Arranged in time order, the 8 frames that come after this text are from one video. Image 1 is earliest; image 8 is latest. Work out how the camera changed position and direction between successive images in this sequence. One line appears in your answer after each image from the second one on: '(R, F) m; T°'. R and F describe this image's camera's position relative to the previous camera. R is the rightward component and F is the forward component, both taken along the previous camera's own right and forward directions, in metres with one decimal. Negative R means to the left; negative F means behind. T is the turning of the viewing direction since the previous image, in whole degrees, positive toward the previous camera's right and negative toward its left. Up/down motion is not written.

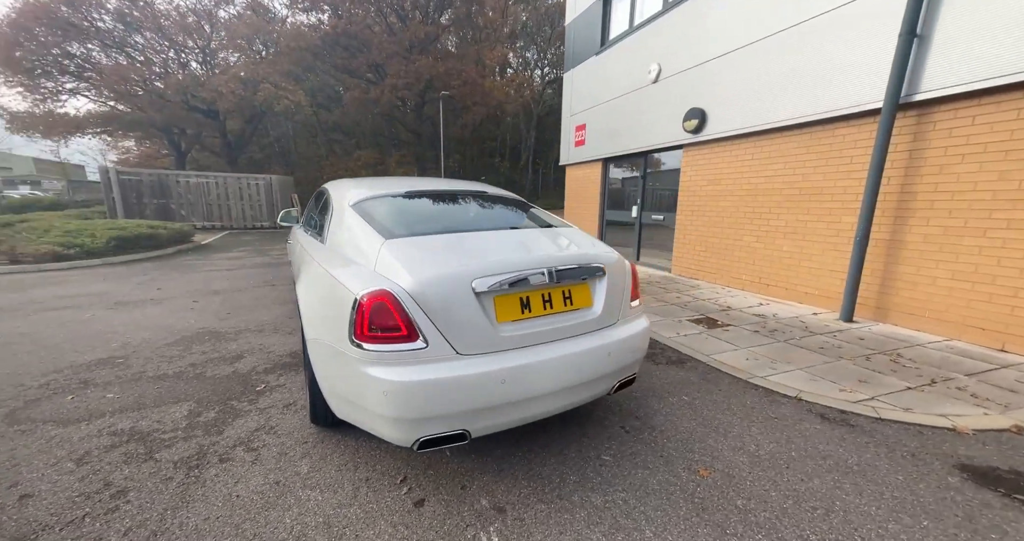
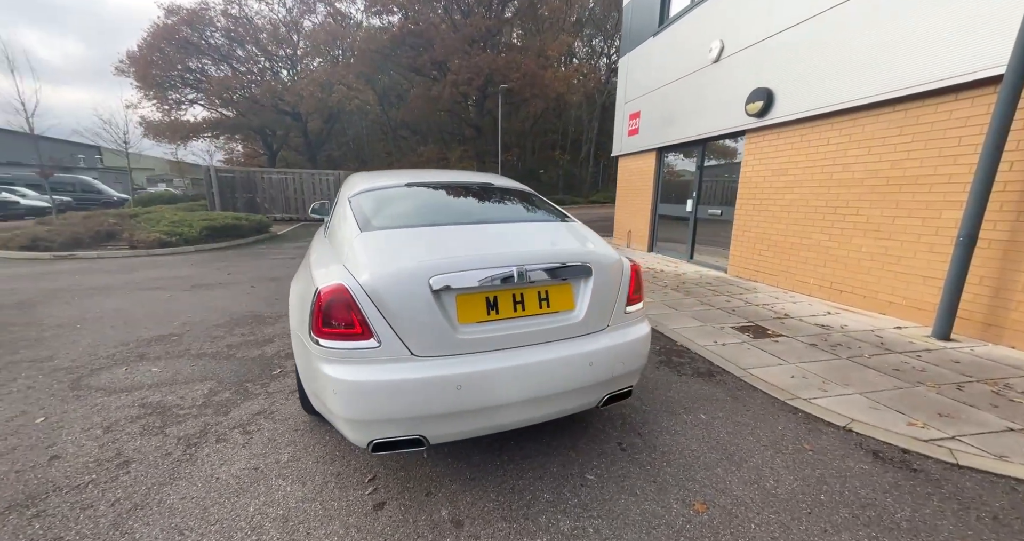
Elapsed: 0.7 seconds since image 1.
(+0.5, +0.2) m; -10°
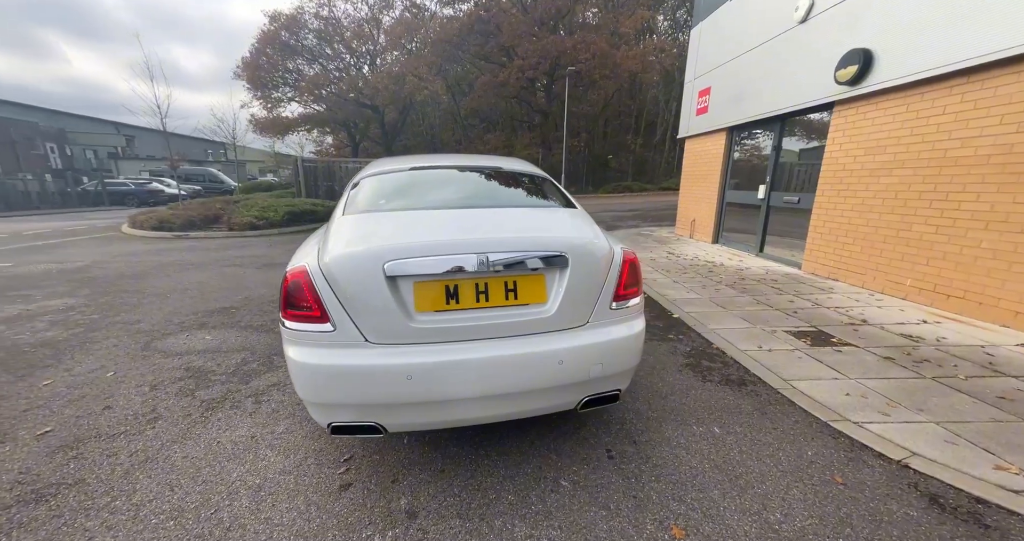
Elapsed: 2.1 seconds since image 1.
(+0.5, +0.2) m; -10°
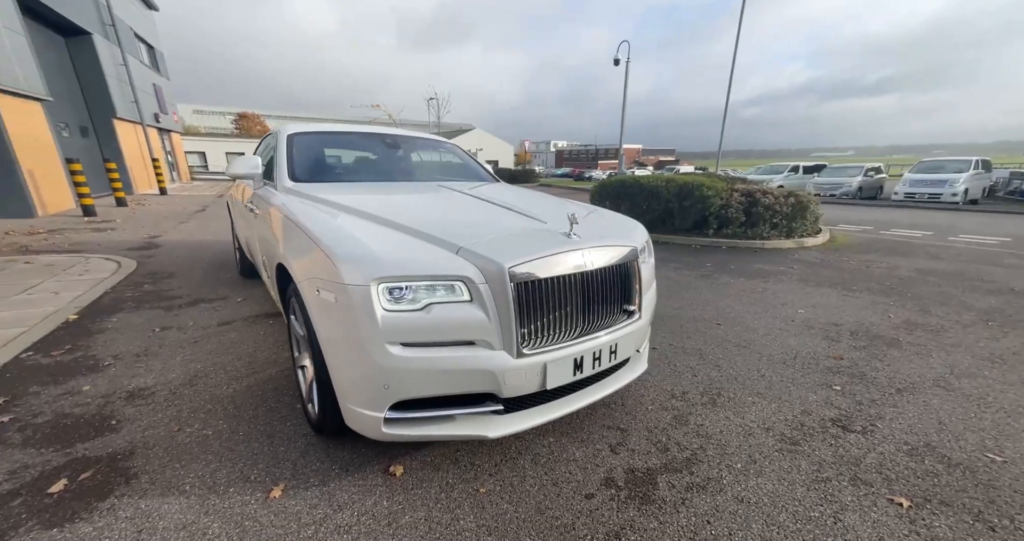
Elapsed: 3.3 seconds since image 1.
(+0.3, +0.1) m; -6°
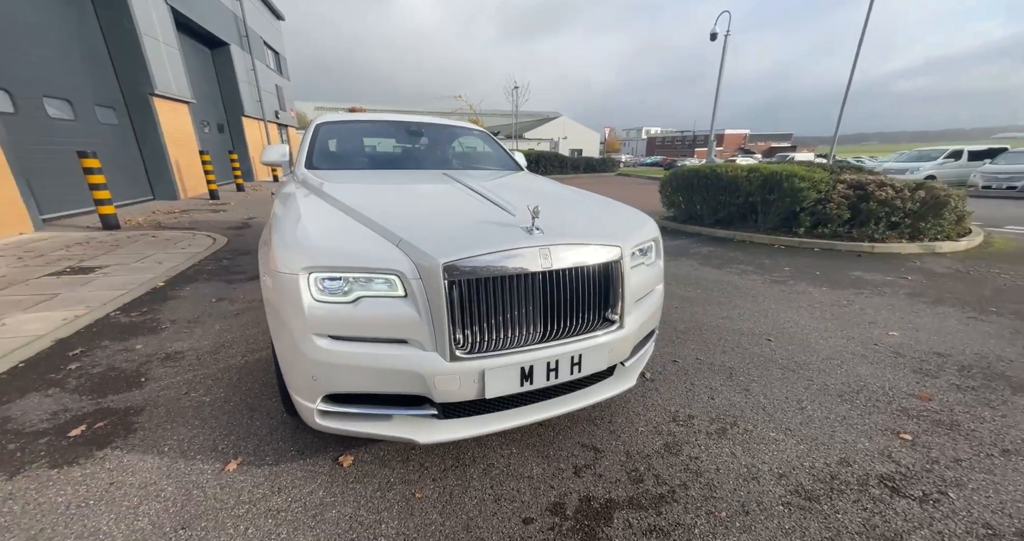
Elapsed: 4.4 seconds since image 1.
(+0.6, +0.2) m; -13°
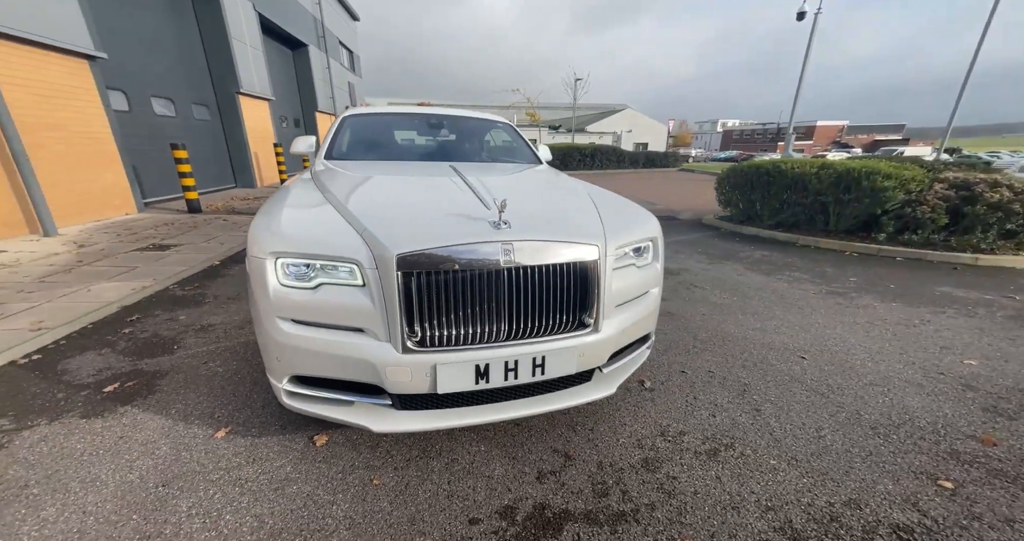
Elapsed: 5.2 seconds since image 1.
(+0.4, +0.1) m; -9°
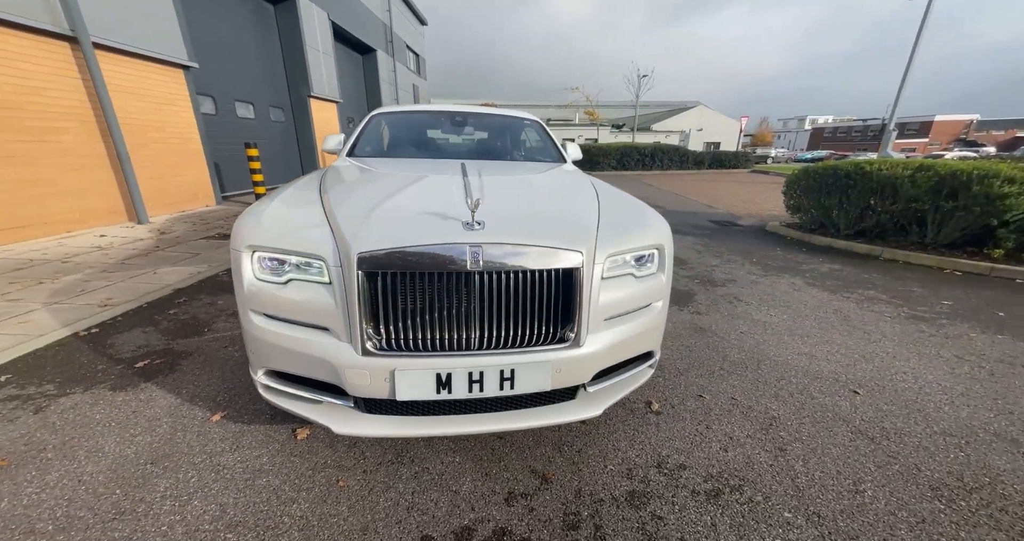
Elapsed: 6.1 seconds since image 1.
(+0.4, +0.2) m; -9°
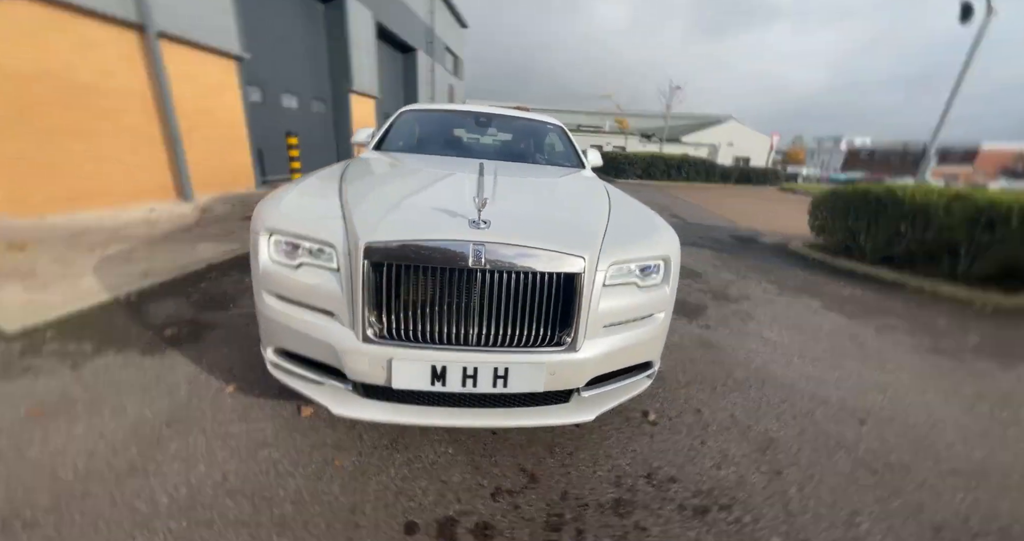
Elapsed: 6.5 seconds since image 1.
(+0.1, 0.0) m; -3°
